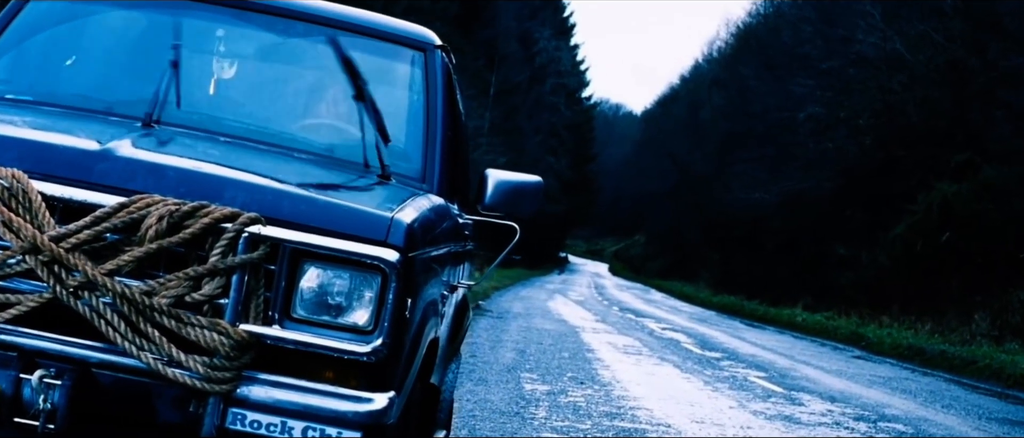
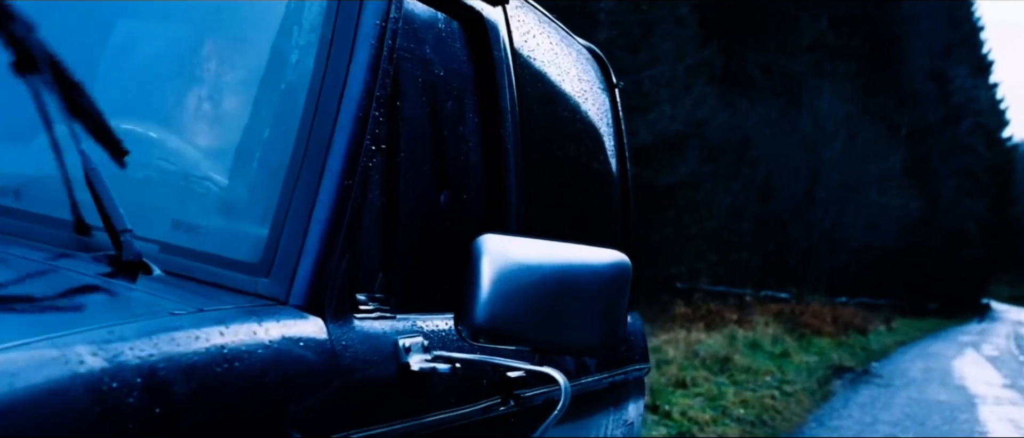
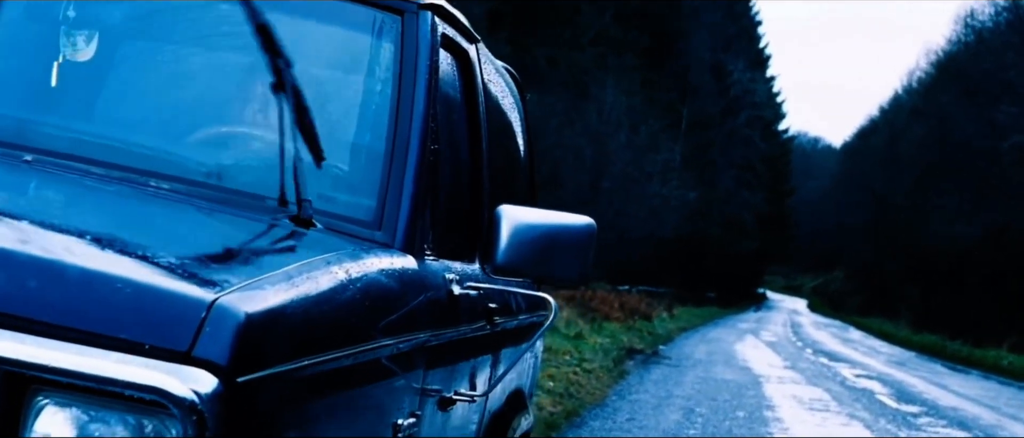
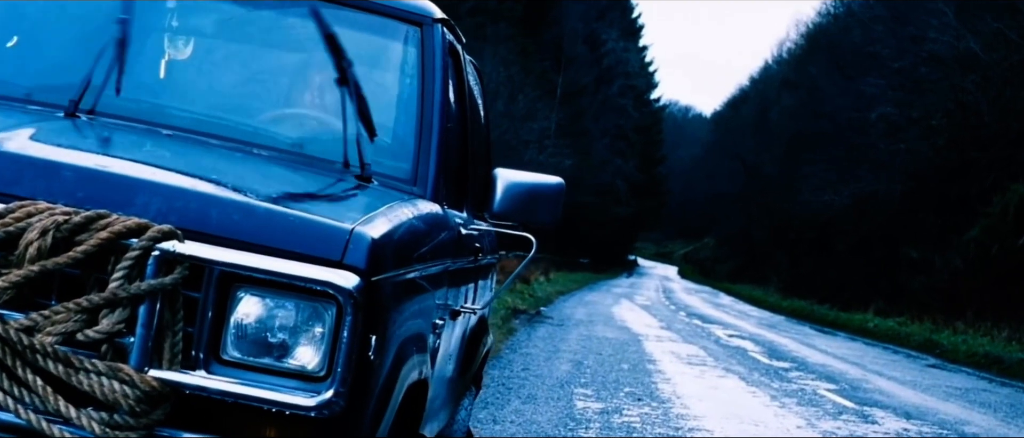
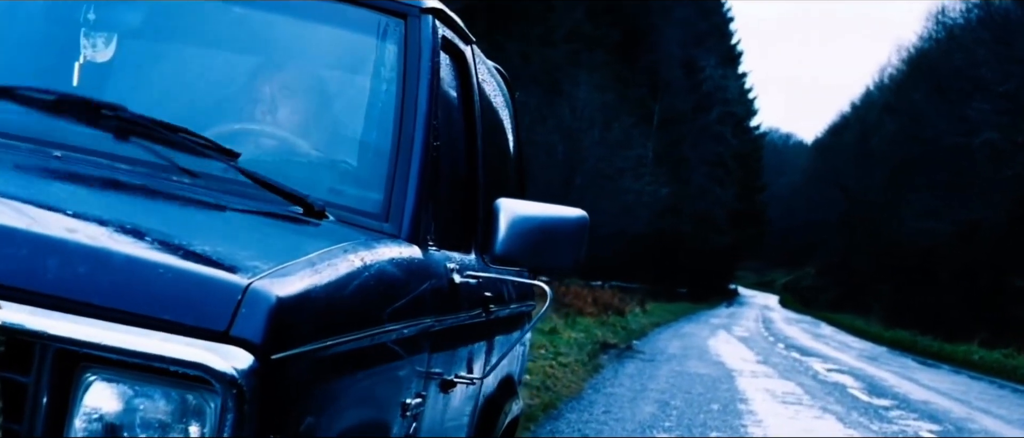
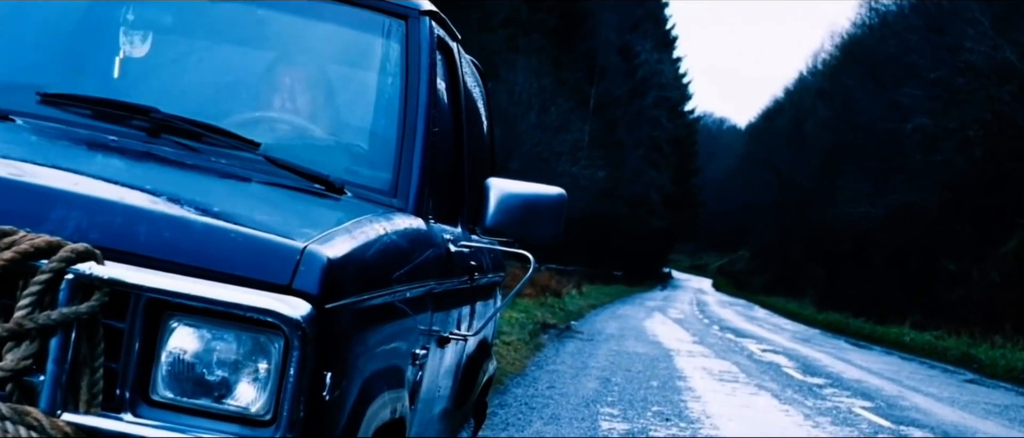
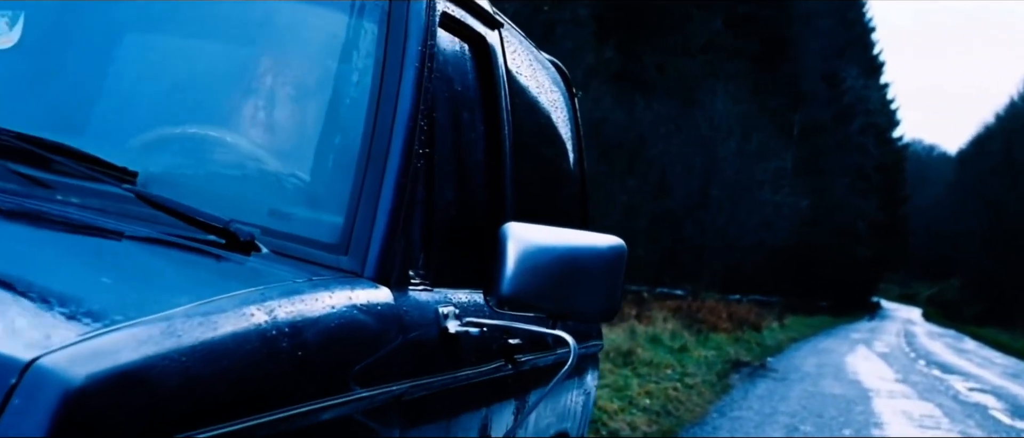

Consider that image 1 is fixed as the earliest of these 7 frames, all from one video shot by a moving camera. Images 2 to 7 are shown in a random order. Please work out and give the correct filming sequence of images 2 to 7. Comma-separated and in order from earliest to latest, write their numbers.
4, 6, 5, 3, 7, 2
